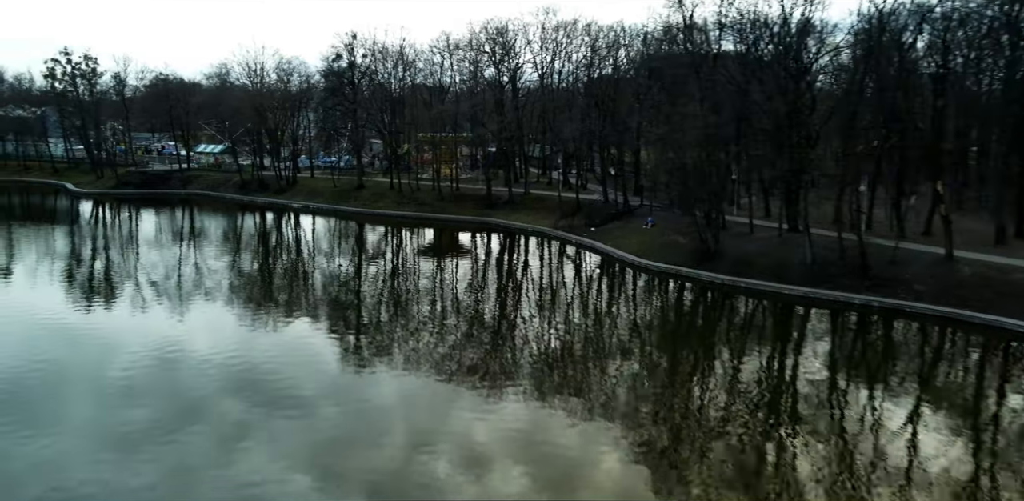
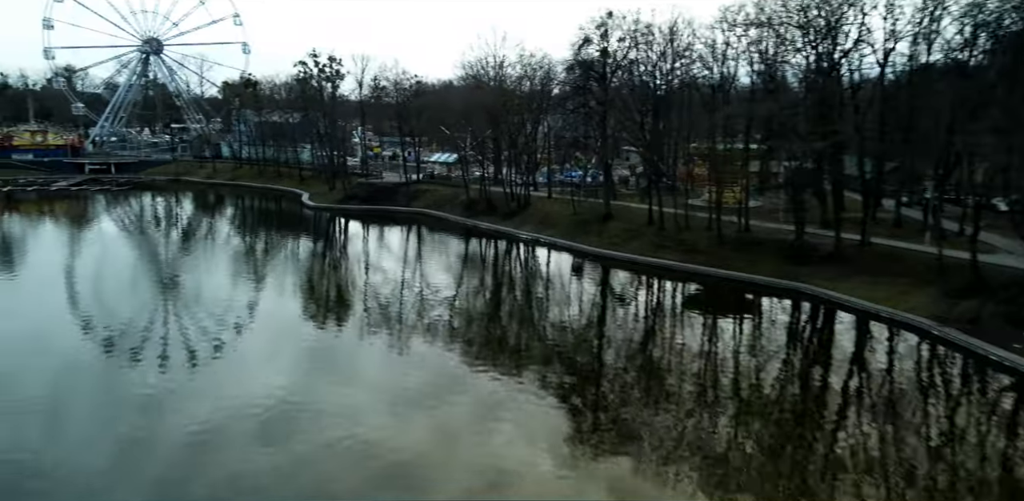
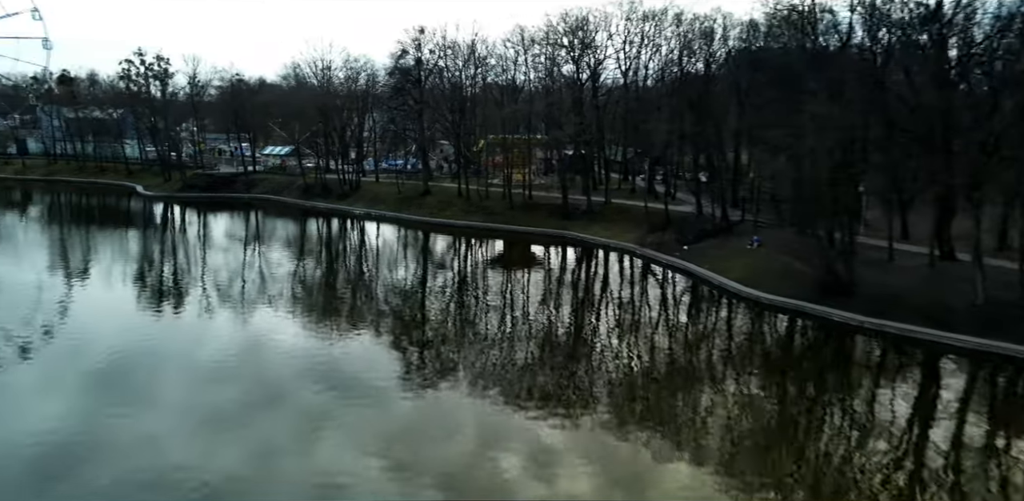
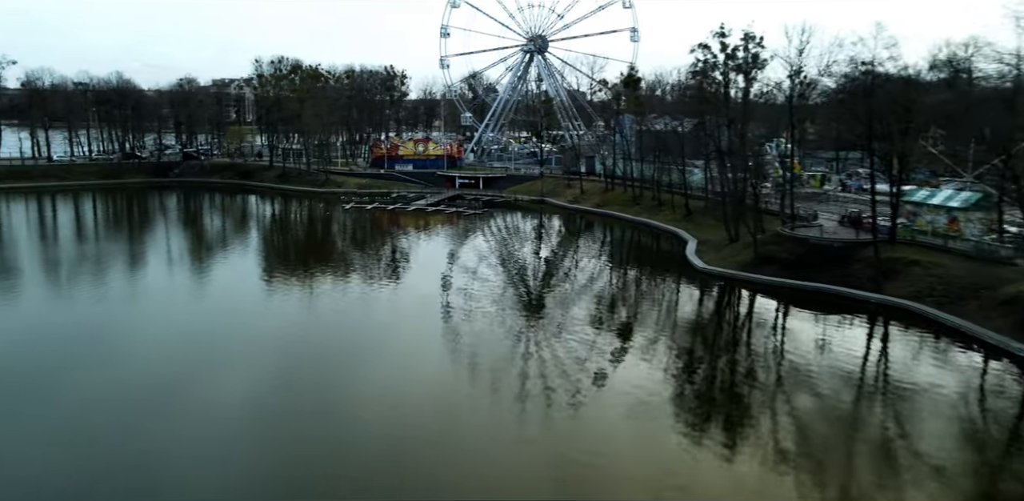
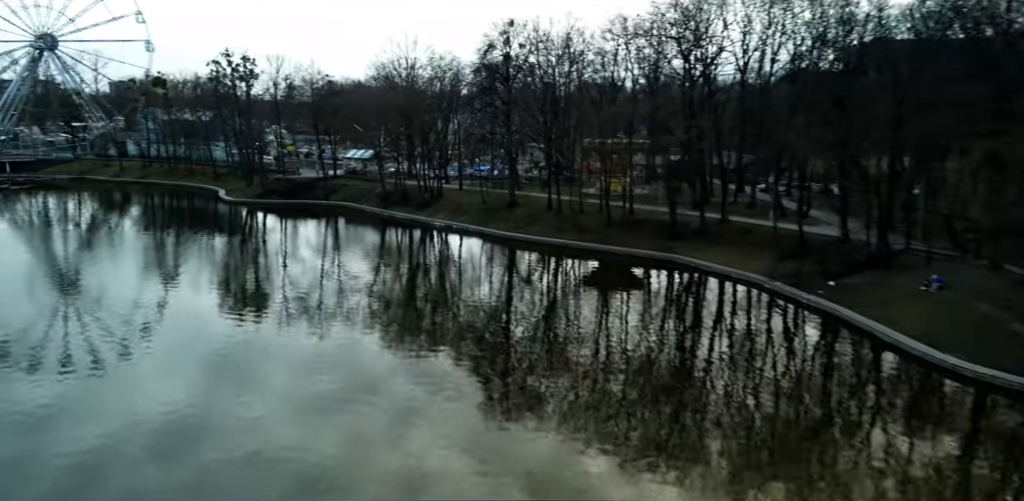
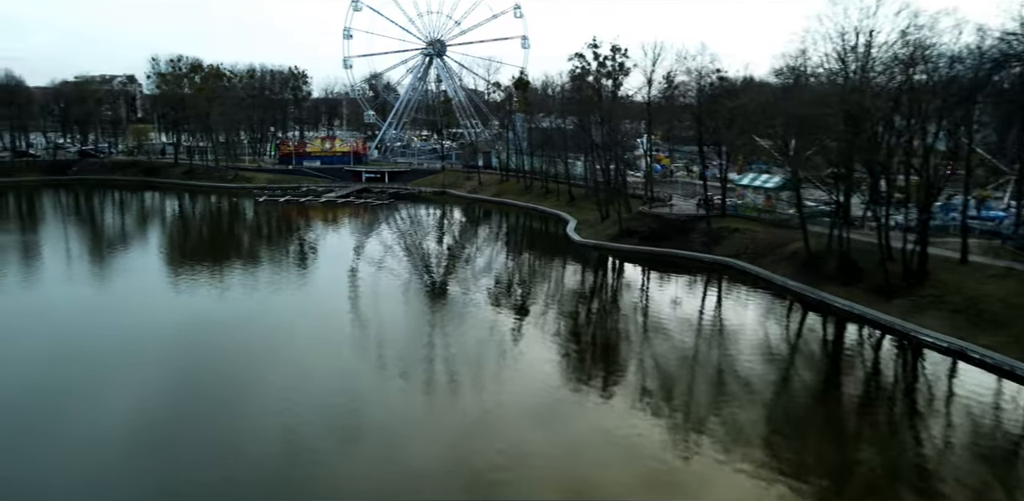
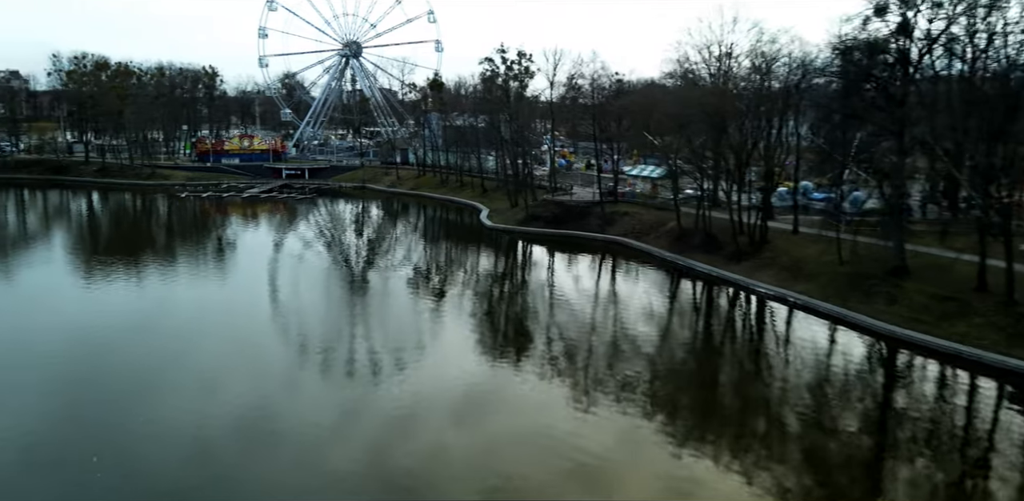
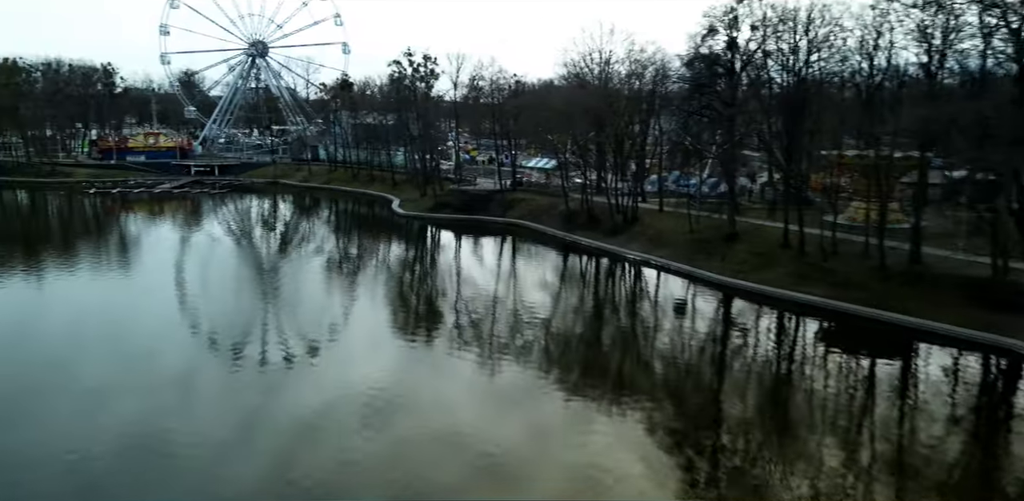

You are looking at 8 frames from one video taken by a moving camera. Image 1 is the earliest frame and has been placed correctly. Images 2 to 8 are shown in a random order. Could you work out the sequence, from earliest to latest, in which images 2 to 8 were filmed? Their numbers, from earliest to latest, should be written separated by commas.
3, 5, 2, 8, 7, 6, 4
